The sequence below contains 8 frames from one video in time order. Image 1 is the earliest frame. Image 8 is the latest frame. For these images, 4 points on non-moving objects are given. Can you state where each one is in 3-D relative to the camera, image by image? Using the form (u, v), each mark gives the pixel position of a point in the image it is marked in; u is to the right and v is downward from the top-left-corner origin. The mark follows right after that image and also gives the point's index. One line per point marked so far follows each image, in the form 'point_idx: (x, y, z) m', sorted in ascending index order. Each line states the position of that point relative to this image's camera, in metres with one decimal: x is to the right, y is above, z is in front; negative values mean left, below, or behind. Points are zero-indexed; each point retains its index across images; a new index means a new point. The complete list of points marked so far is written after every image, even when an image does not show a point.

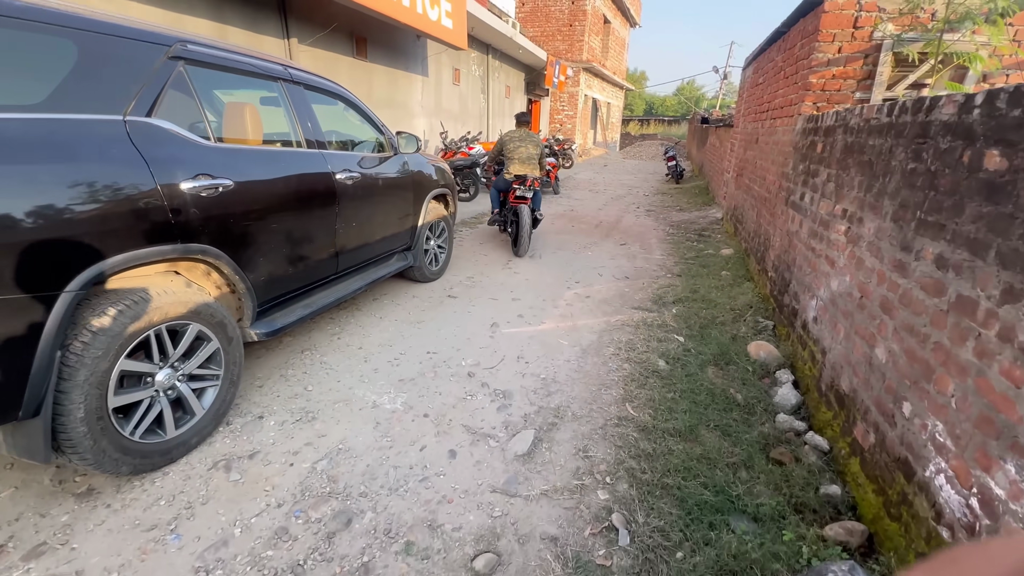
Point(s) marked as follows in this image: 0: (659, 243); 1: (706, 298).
0: (+2.1, +0.6, +6.5) m
1: (+1.8, -0.1, +4.1) m
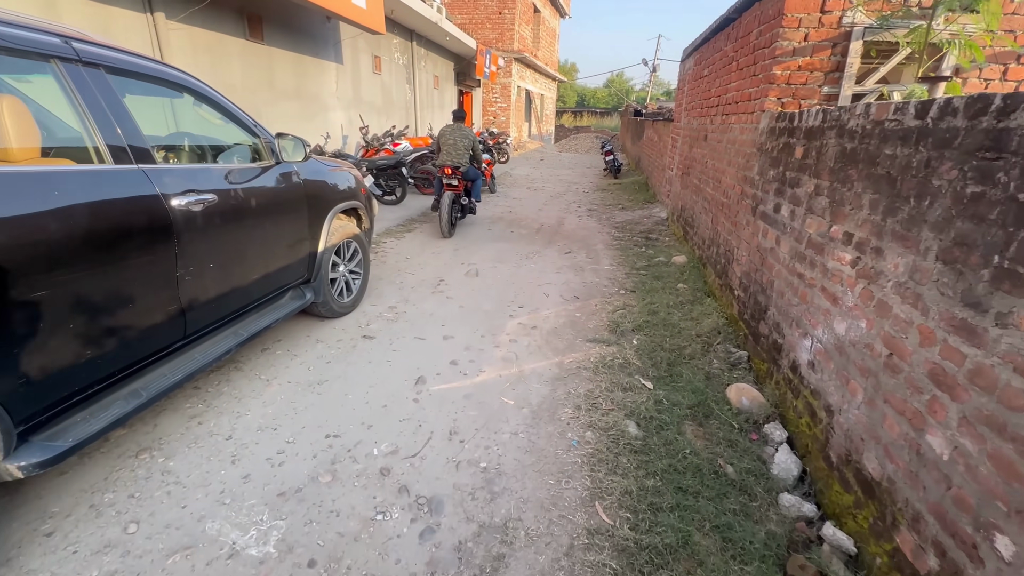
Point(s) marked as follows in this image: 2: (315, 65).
0: (+1.2, +0.5, +6.0) m
1: (+1.2, -0.3, +3.6) m
2: (-3.5, +3.9, +8.1) m
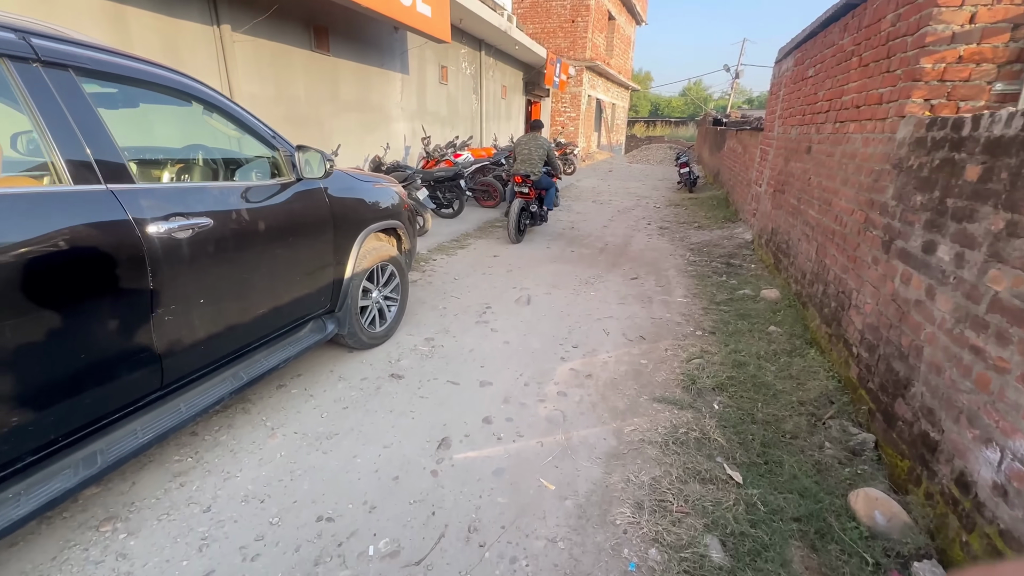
0: (+1.9, +0.1, +5.2) m
1: (+1.6, -0.6, +2.9) m
2: (-2.3, +3.7, +8.0) m
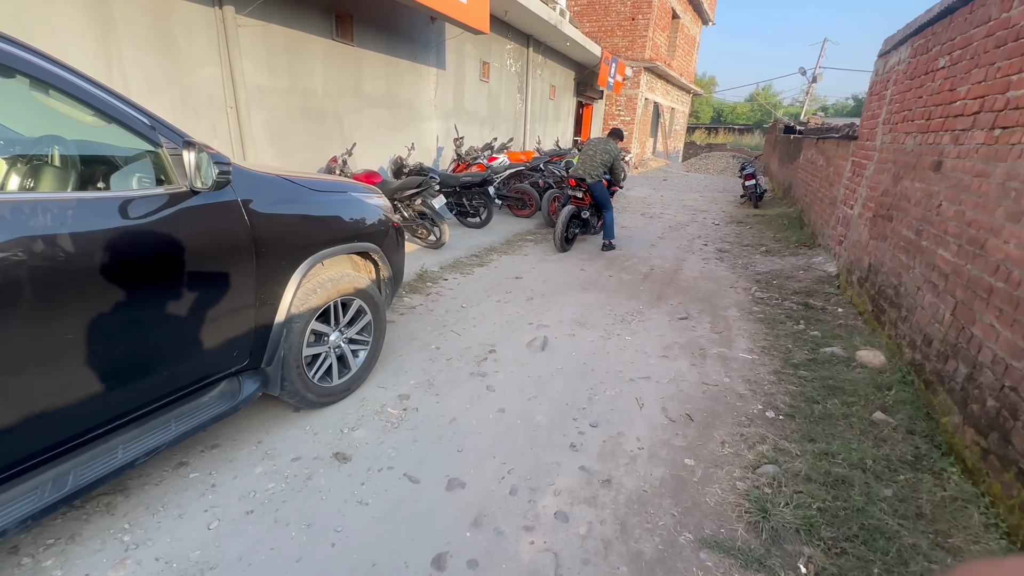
0: (+2.1, -0.3, +4.2) m
1: (+1.5, -1.0, +1.9) m
2: (-1.6, +3.5, +7.4) m
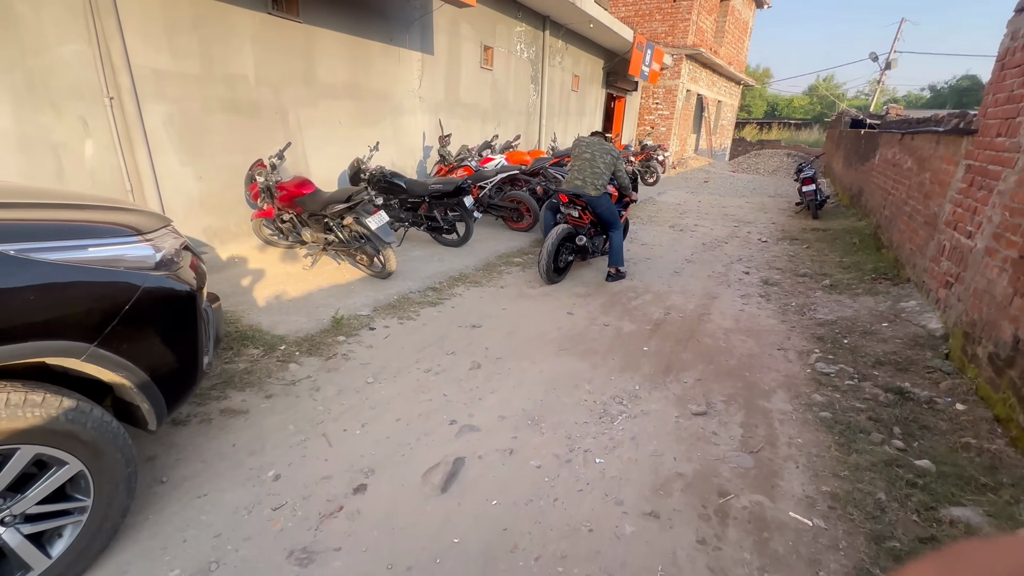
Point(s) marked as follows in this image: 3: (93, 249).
0: (+1.6, -0.7, +2.6) m
1: (+0.8, -1.4, +0.4) m
2: (-1.7, +3.1, +6.2) m
3: (-1.4, +0.1, +1.6) m
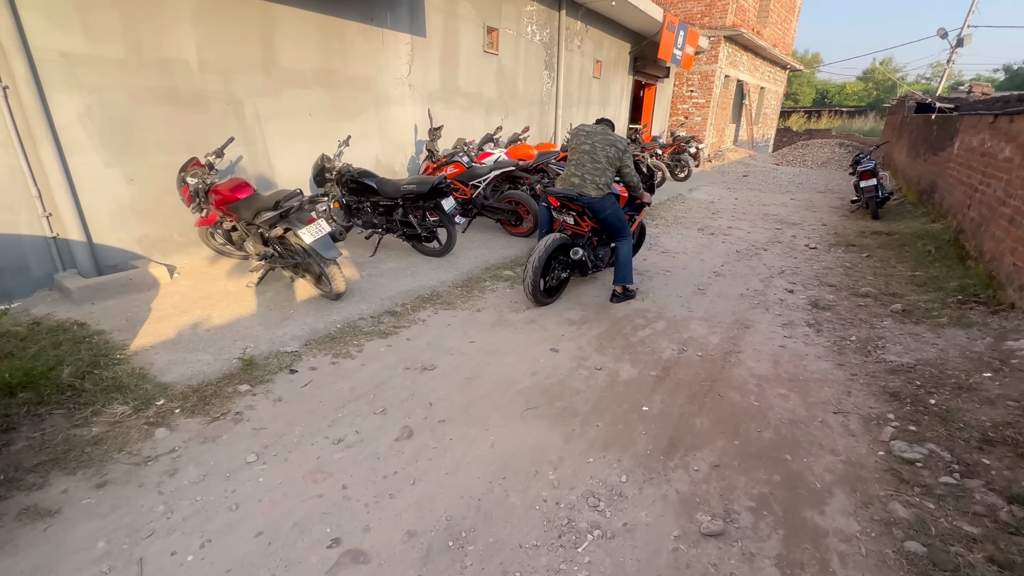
0: (+1.3, -1.0, +1.7) m
1: (+0.3, -1.7, -0.5) m
2: (-1.7, +3.0, +5.4) m
3: (-1.8, -0.1, +0.8) m
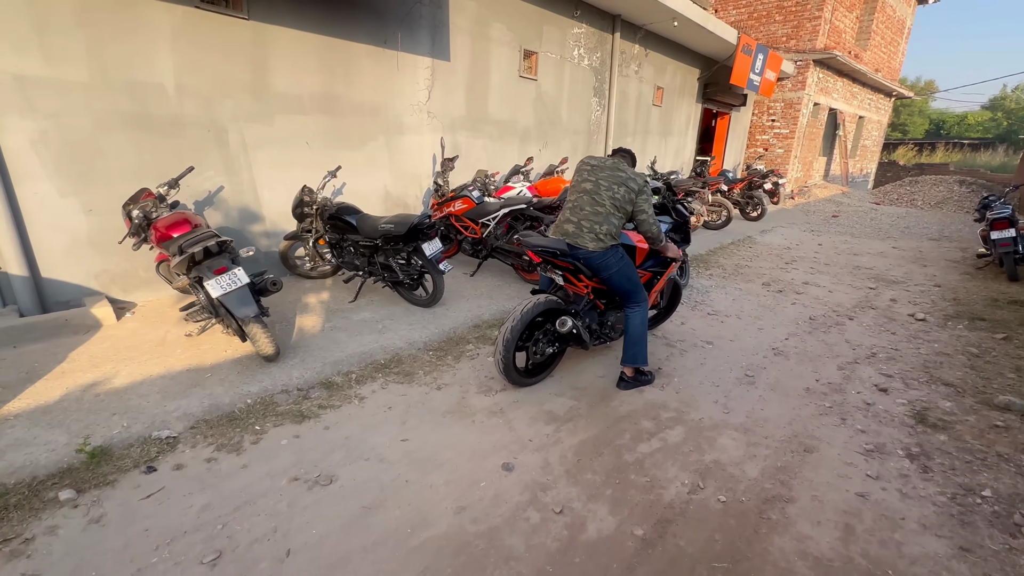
0: (+0.7, -1.4, +0.6) m
1: (-0.6, -1.9, -1.4) m
2: (-1.5, +2.5, +5.0) m
3: (-2.4, -0.3, +0.3) m
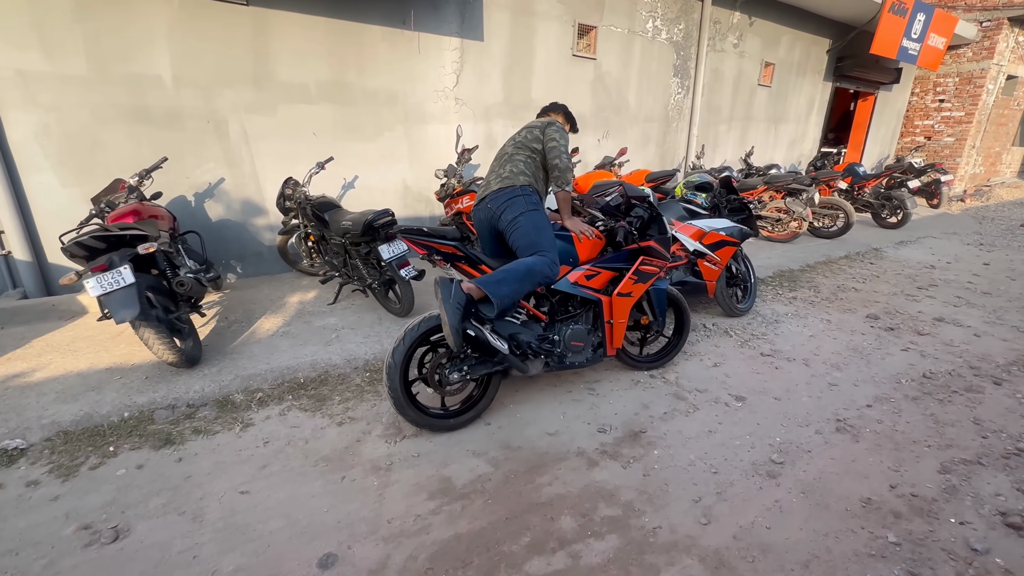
0: (-0.4, -1.5, -0.1) m
1: (-2.2, -1.9, -1.7) m
2: (-1.2, +2.5, +4.6) m
3: (-3.4, -0.2, +0.3) m
